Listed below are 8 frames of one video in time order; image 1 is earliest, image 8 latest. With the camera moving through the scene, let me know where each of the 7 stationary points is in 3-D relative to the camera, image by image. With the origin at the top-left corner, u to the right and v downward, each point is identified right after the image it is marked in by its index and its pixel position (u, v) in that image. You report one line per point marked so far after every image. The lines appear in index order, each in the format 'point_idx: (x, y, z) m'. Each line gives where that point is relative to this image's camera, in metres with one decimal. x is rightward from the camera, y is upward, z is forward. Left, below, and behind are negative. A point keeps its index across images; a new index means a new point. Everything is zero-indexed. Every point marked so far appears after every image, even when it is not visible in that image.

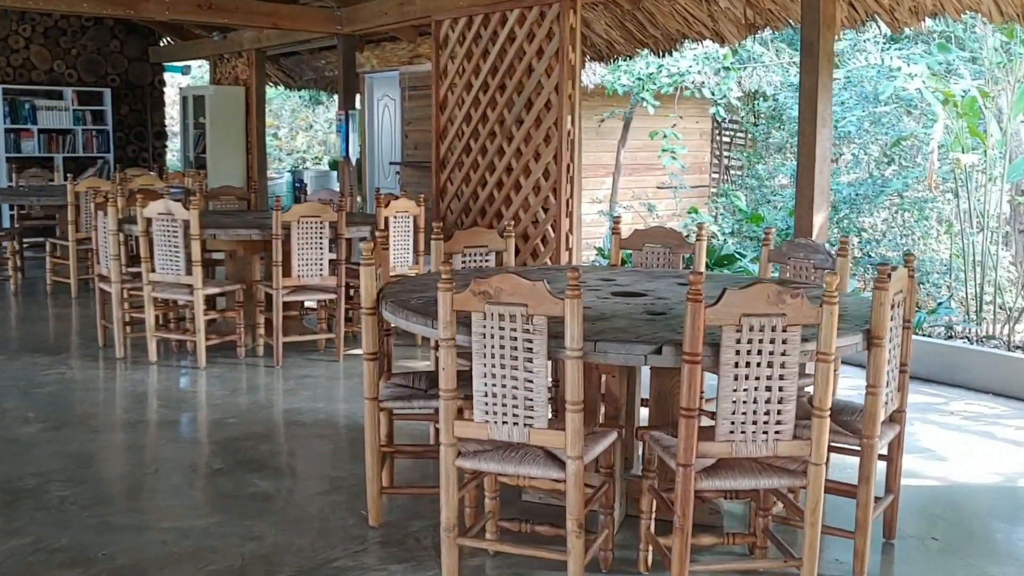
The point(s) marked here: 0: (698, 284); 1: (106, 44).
0: (+0.4, 0.0, +2.3) m
1: (-4.1, +2.5, +10.3) m
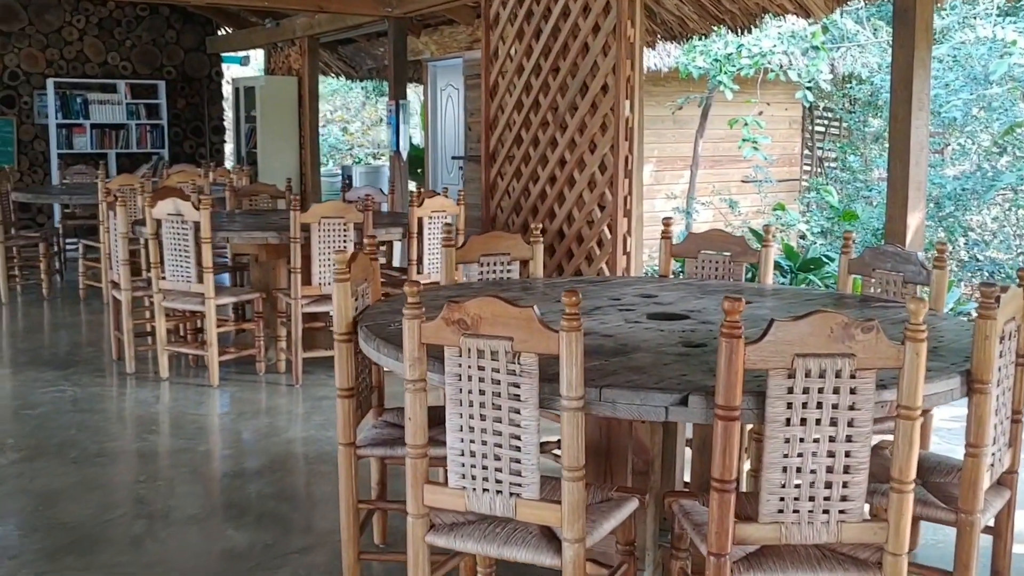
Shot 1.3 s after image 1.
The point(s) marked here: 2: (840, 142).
0: (+0.4, 0.0, +1.7) m
1: (-3.5, +2.5, +10.1) m
2: (+2.3, +1.0, +7.1) m
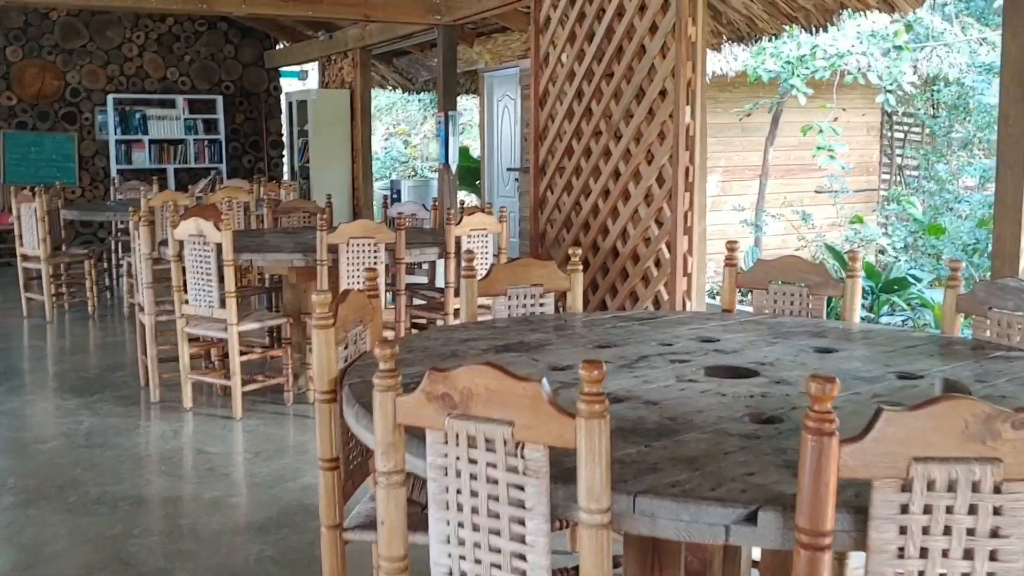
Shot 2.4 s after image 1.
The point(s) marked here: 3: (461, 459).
0: (+0.4, -0.1, +1.2) m
1: (-2.9, +2.3, +9.8) m
2: (+2.6, +0.9, +6.5) m
3: (-0.1, -0.2, +1.4) m
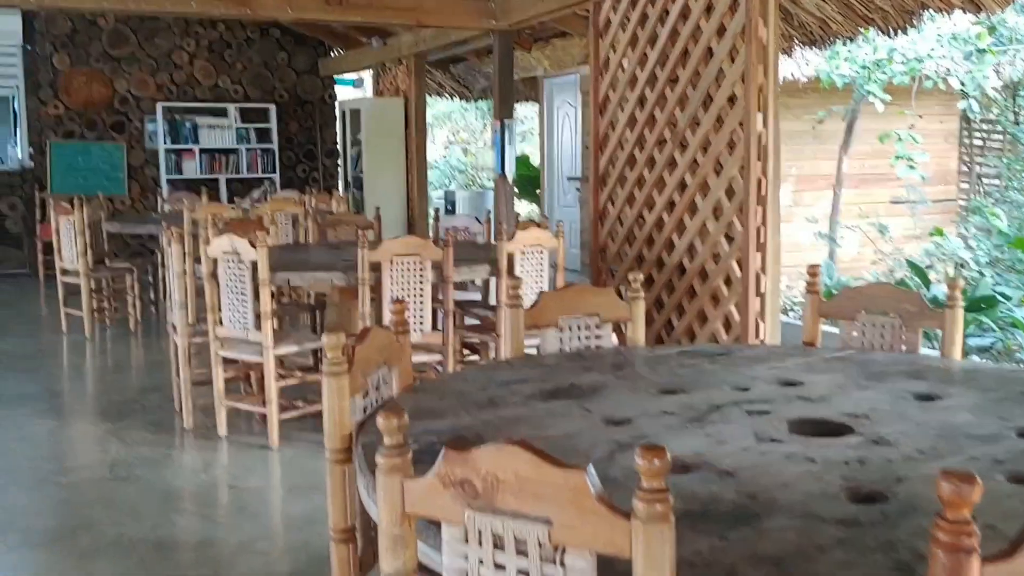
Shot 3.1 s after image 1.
0: (+0.4, -0.2, +0.9) m
1: (-2.3, +2.2, +9.7) m
2: (+3.0, +0.8, +6.0) m
3: (0.0, -0.3, +1.1) m
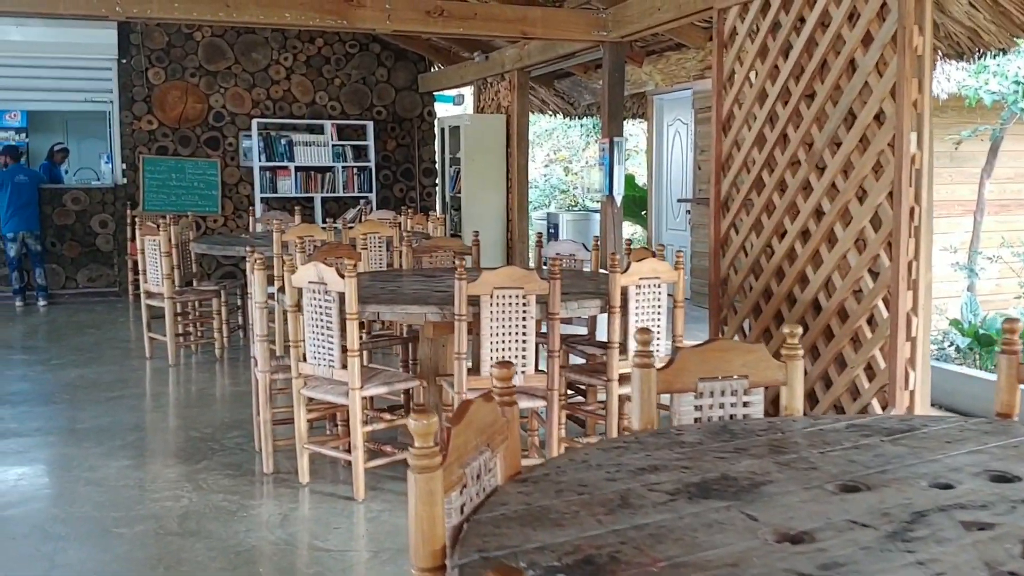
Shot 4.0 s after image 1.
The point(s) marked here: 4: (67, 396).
0: (+0.5, -0.3, +0.4) m
1: (-1.3, +2.0, +9.5) m
2: (+3.6, +0.6, +5.3) m
3: (+0.1, -0.4, +0.7) m
4: (-2.4, -0.6, +5.4) m
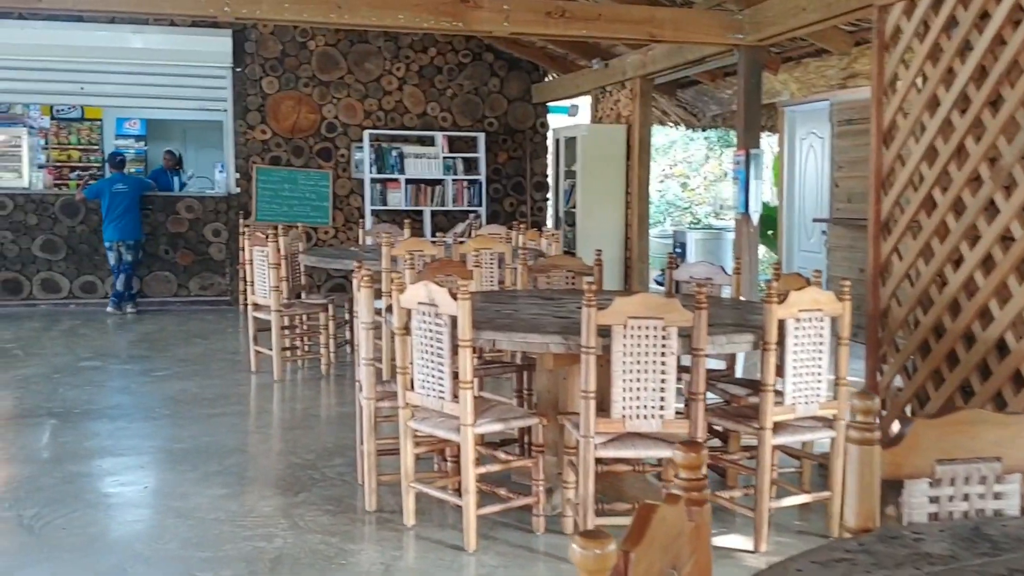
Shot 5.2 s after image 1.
0: (+0.6, -0.3, 0.0) m
1: (-0.2, +1.9, +9.2) m
2: (+4.1, +0.3, +4.5) m
3: (+0.2, -0.4, +0.2) m
4: (-1.8, -0.6, +5.2) m
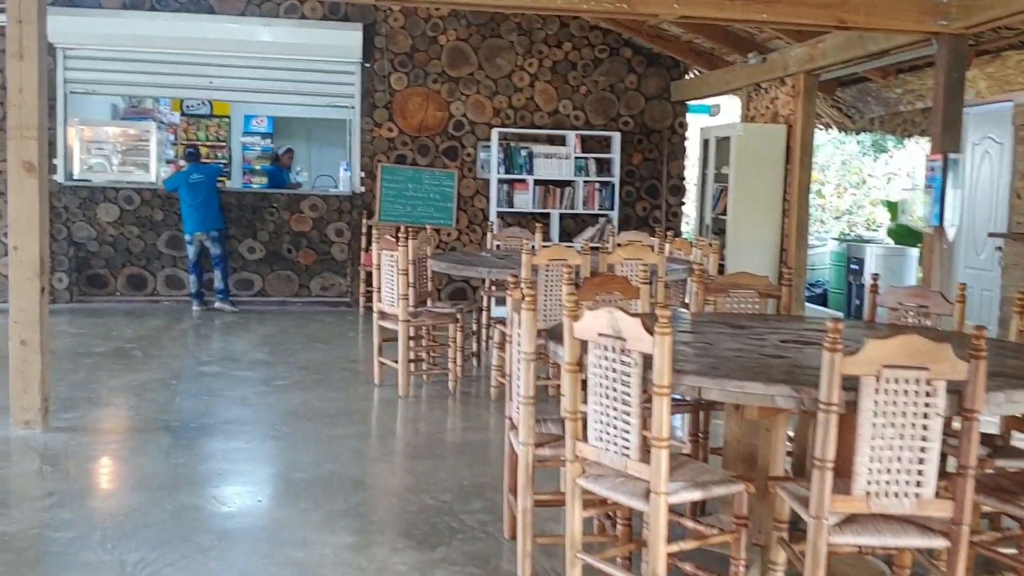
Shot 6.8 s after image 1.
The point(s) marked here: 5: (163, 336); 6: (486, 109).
0: (+0.8, -0.4, -0.8) m
1: (+0.9, +1.8, +8.6) m
2: (+4.8, +0.1, +3.5) m
3: (+0.4, -0.5, -0.4) m
4: (-1.1, -0.7, +4.7) m
5: (-2.4, -0.3, +6.9) m
6: (-0.2, +1.5, +8.4) m
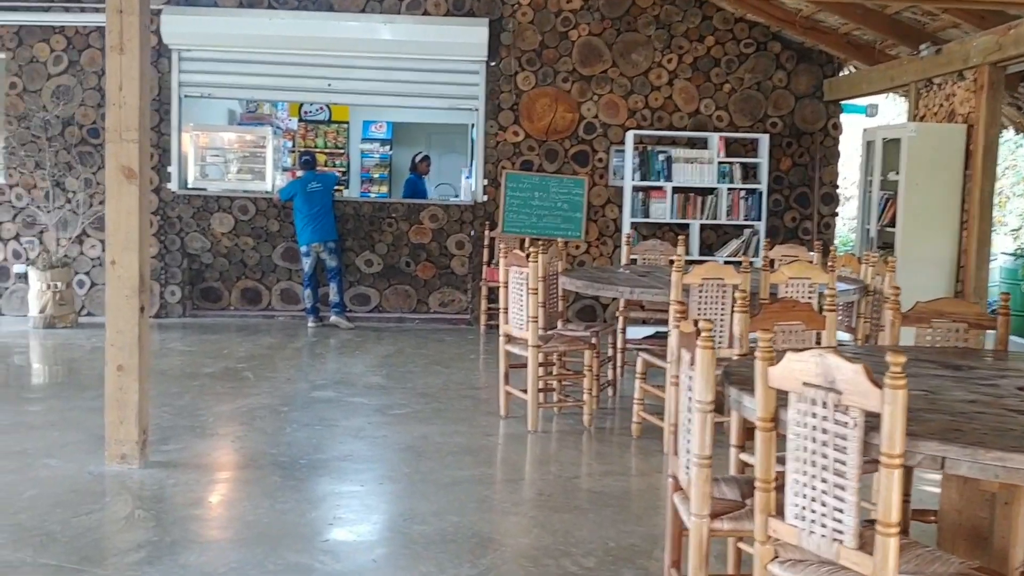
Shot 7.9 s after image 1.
0: (+0.8, -0.5, -1.4) m
1: (+2.0, +1.6, +7.8) m
2: (+5.2, 0.0, +2.3) m
3: (+0.5, -0.5, -1.1) m
4: (-0.5, -0.8, +4.2) m
5: (-1.5, -0.4, +6.5) m
6: (+0.8, +1.4, +7.8) m
